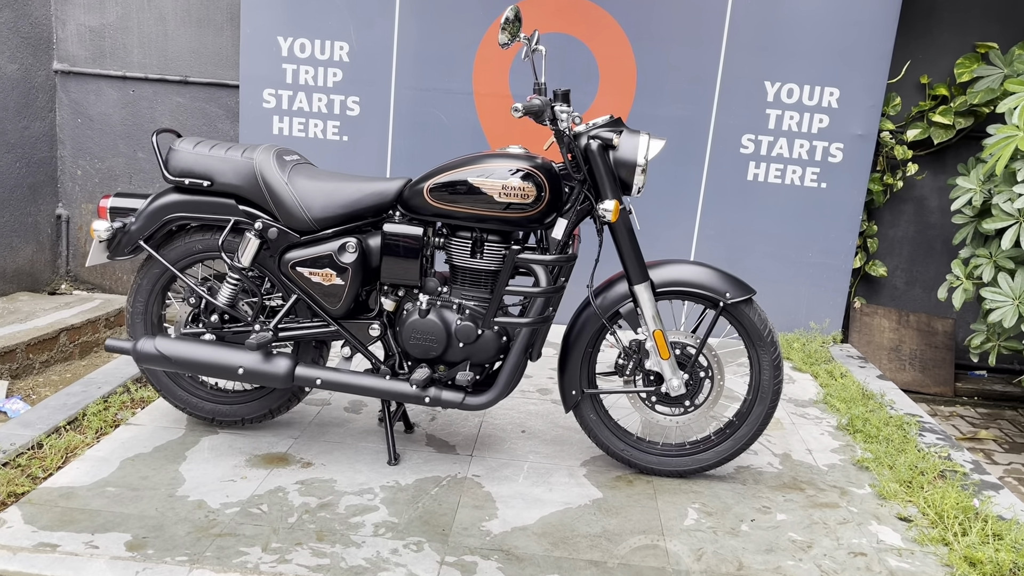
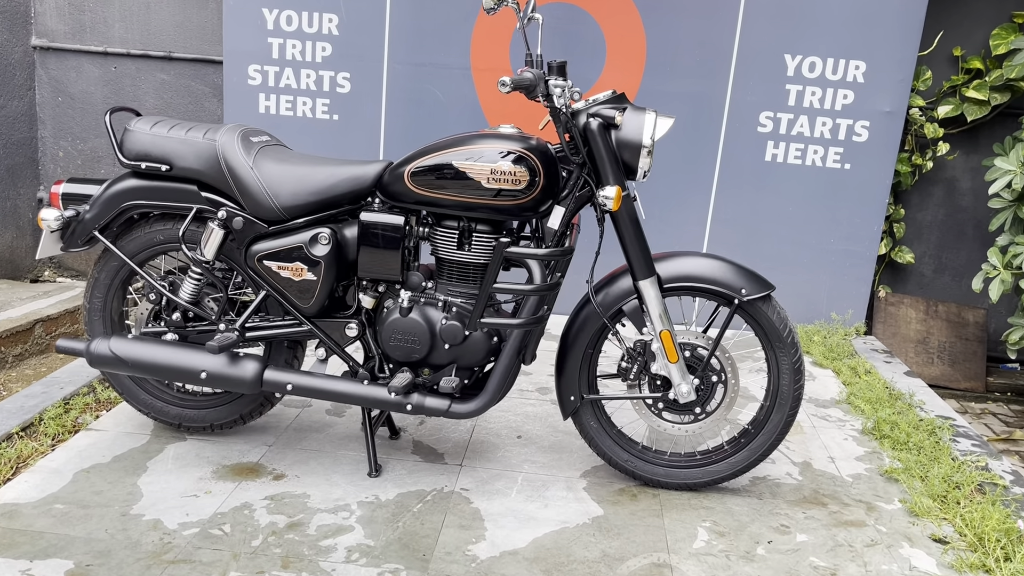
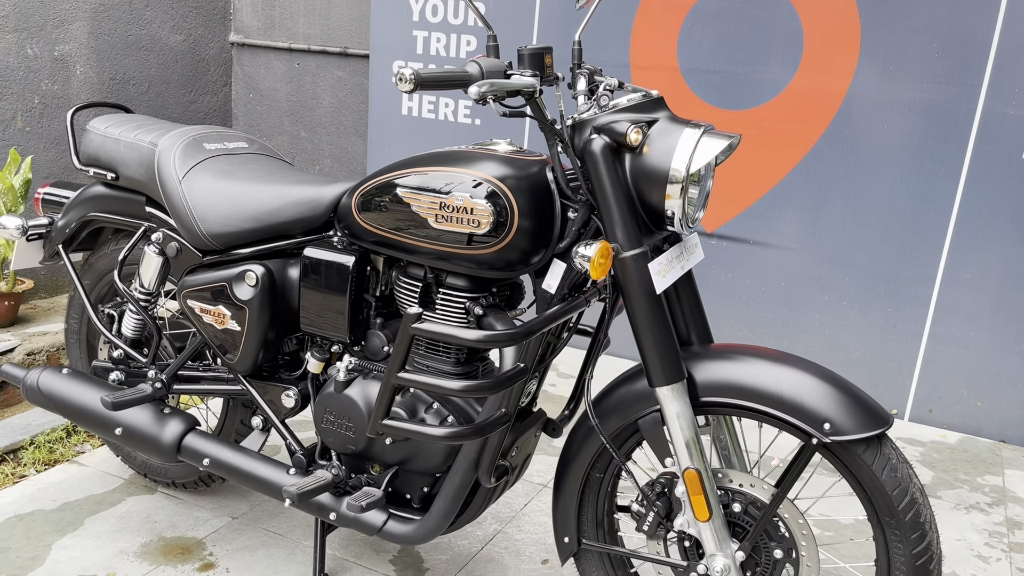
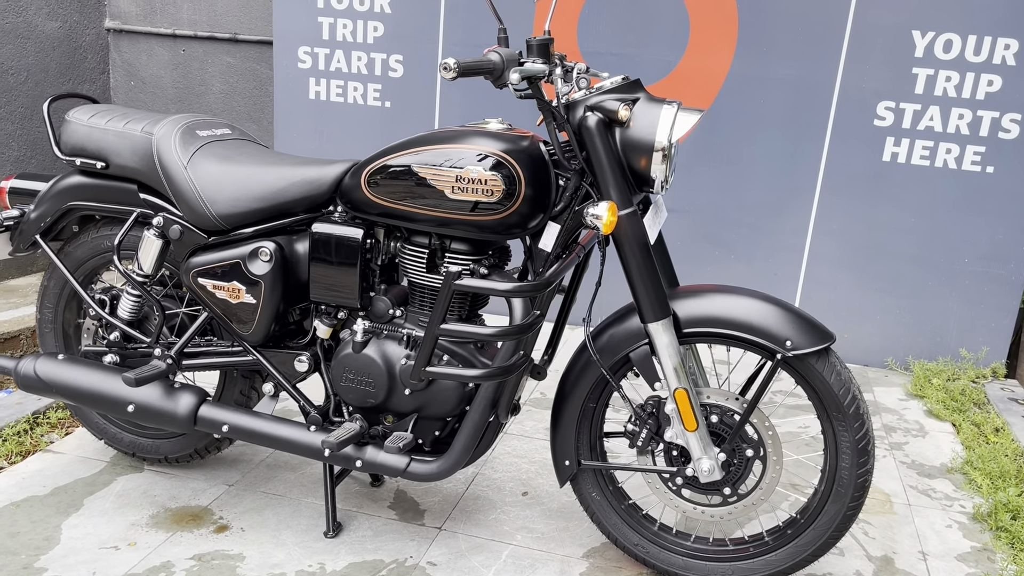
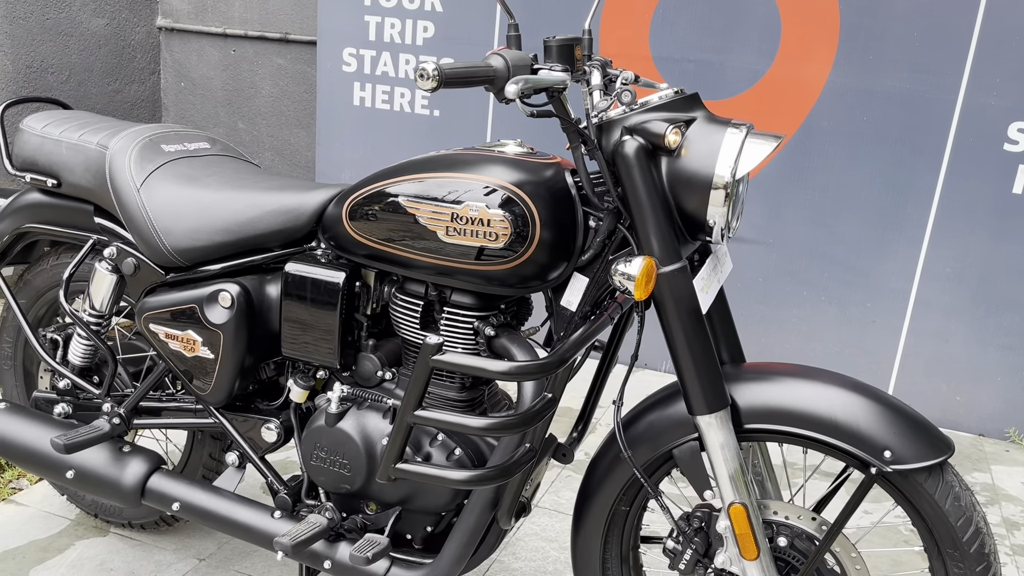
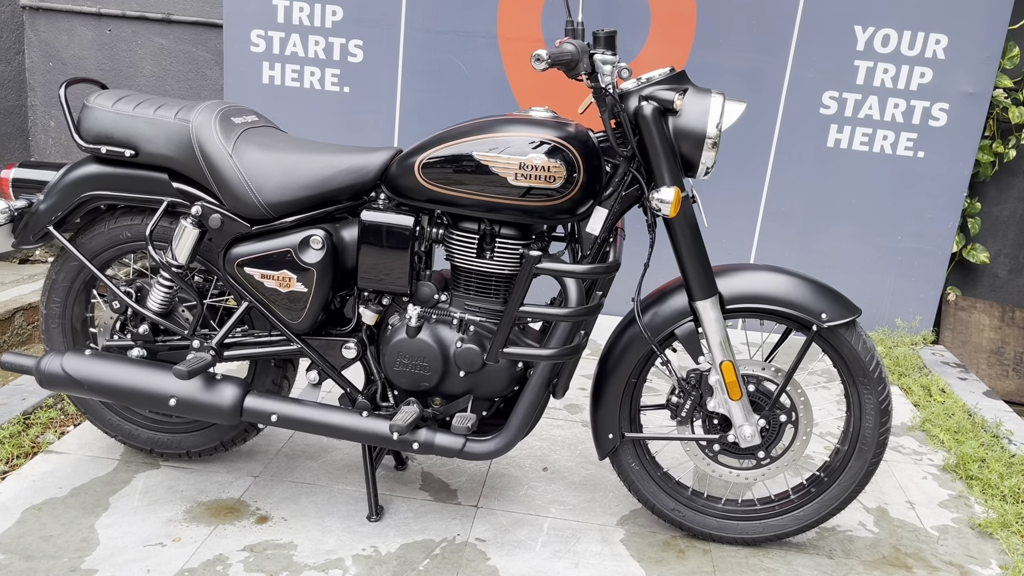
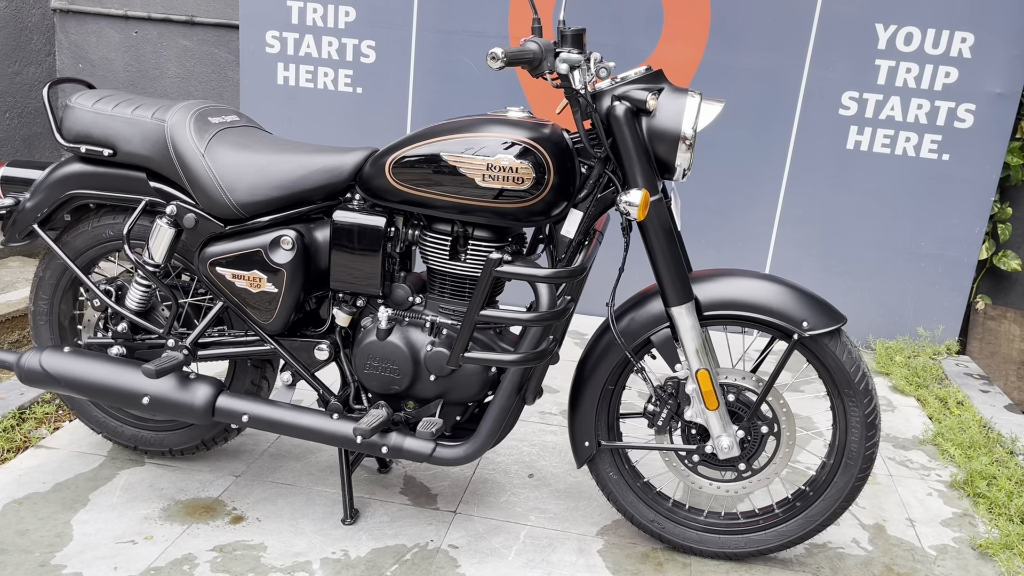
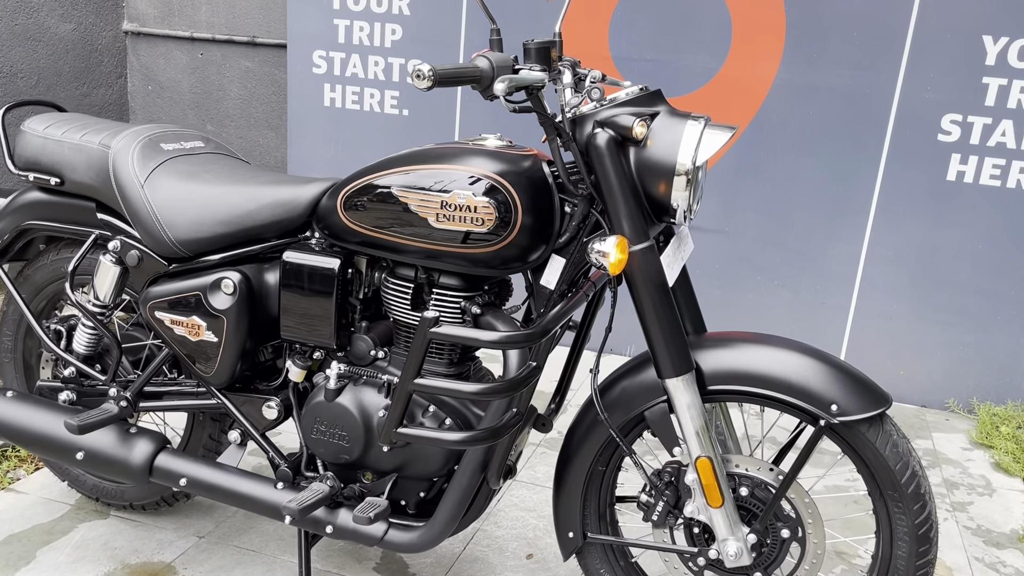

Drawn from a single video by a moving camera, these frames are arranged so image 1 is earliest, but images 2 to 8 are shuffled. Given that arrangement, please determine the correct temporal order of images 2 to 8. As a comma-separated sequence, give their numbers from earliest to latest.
2, 6, 7, 4, 8, 5, 3
